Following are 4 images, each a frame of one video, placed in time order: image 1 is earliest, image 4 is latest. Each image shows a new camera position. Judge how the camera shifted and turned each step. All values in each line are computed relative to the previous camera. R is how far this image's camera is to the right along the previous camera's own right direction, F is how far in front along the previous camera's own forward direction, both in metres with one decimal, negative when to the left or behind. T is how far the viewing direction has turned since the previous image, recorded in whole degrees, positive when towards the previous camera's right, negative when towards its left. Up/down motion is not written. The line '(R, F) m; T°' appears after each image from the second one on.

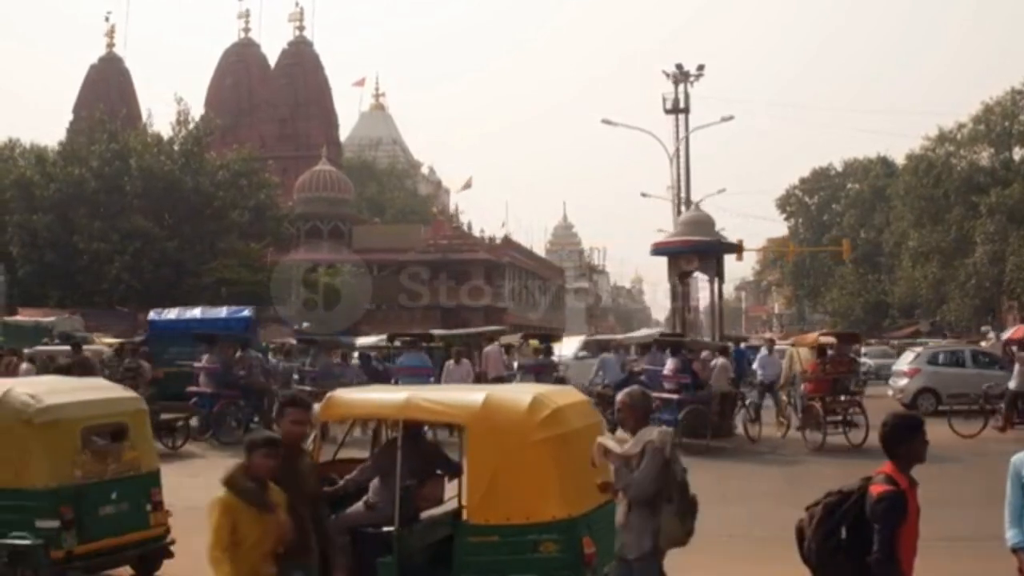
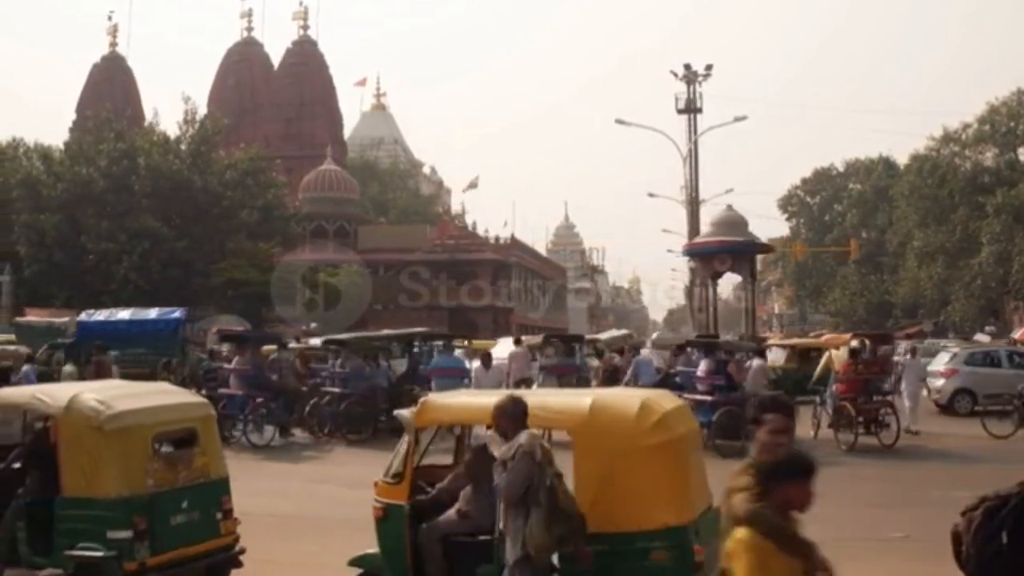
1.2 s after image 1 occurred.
(-0.6, +0.2) m; 0°
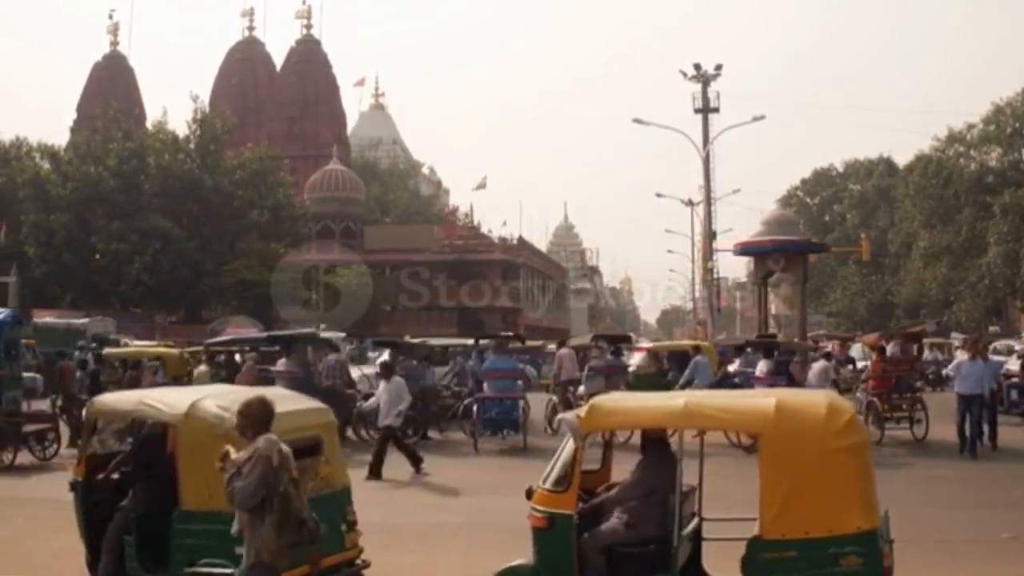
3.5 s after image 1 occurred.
(-1.0, +0.4) m; 0°
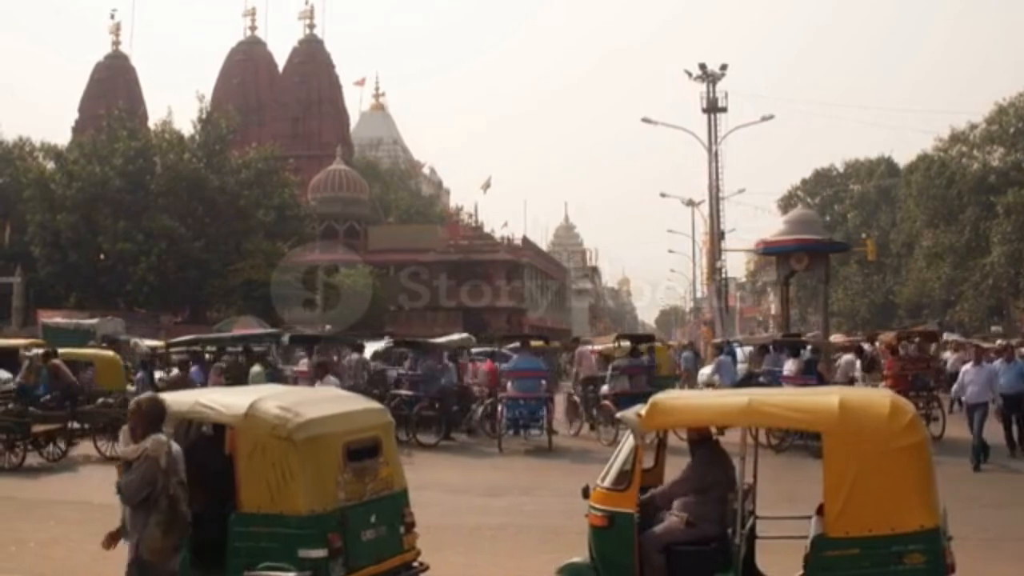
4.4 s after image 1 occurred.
(-0.4, +0.1) m; 0°
